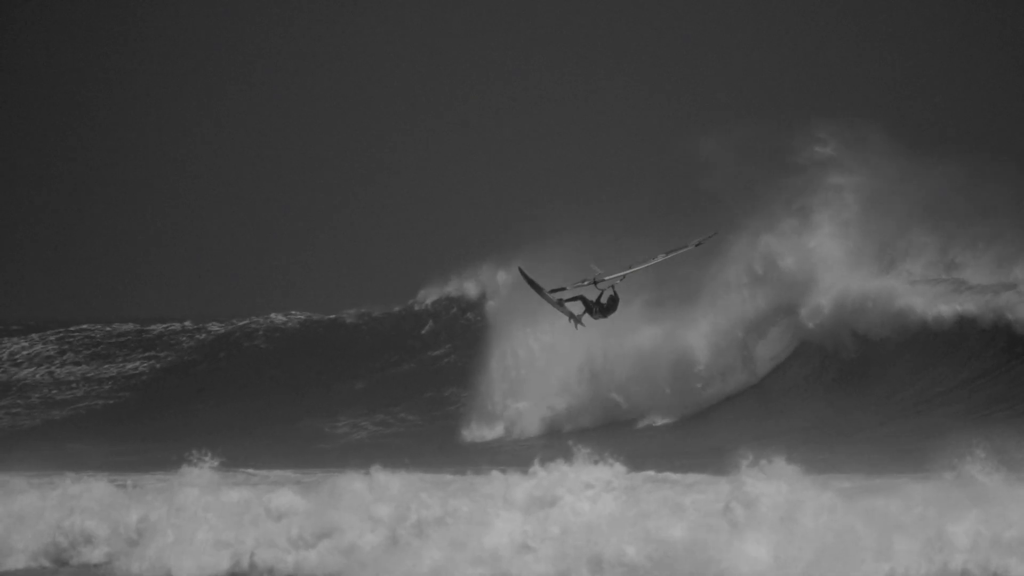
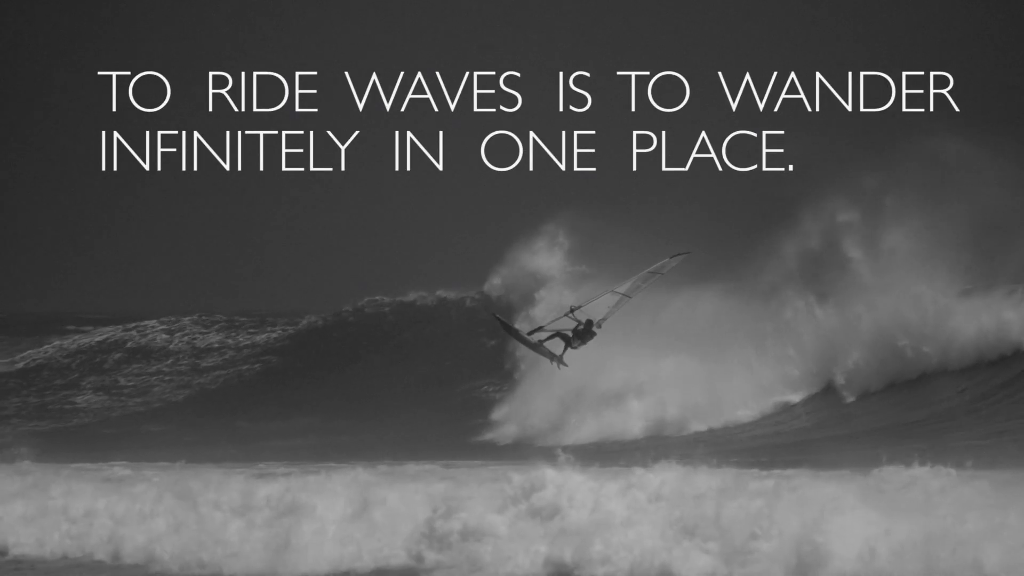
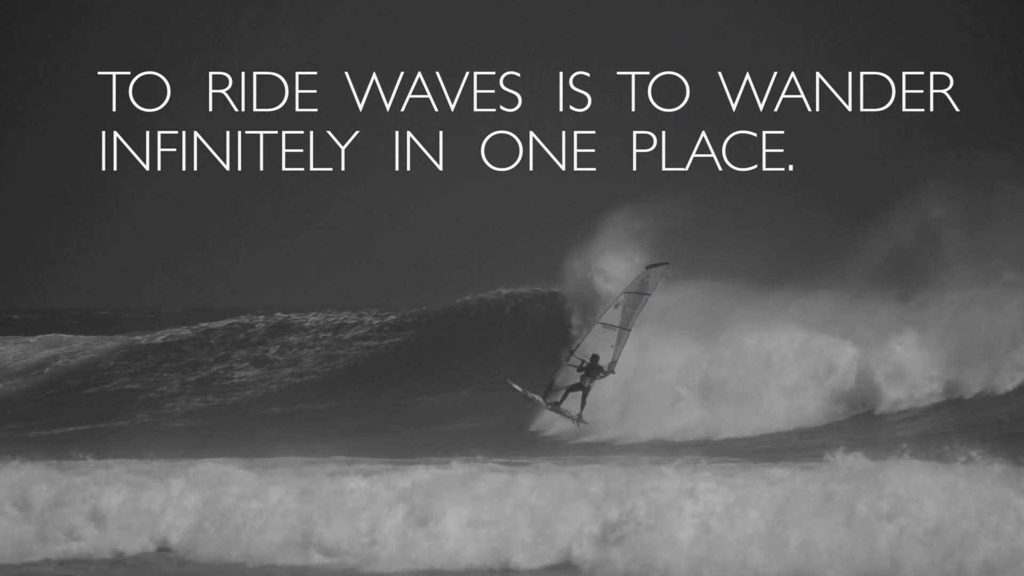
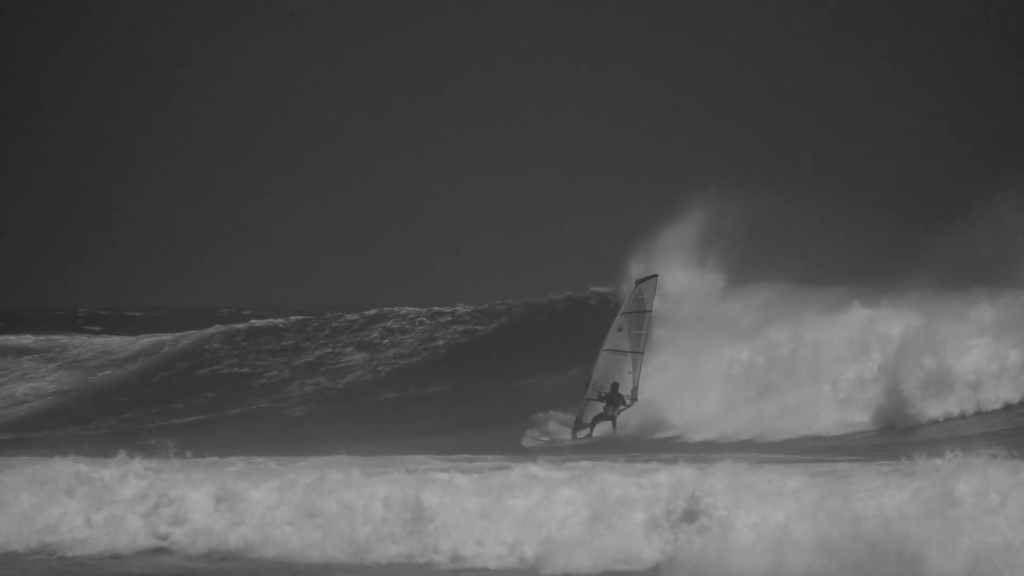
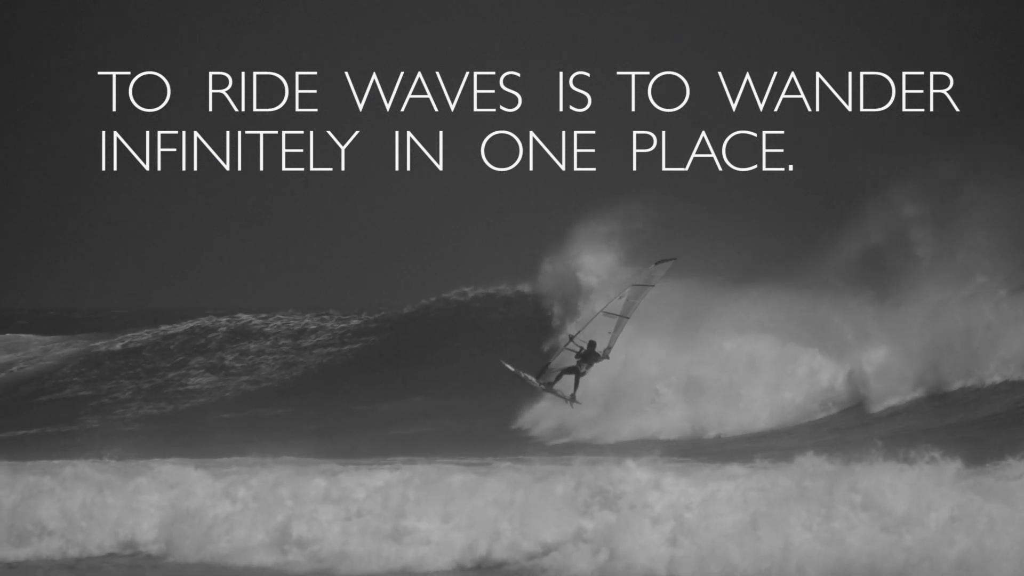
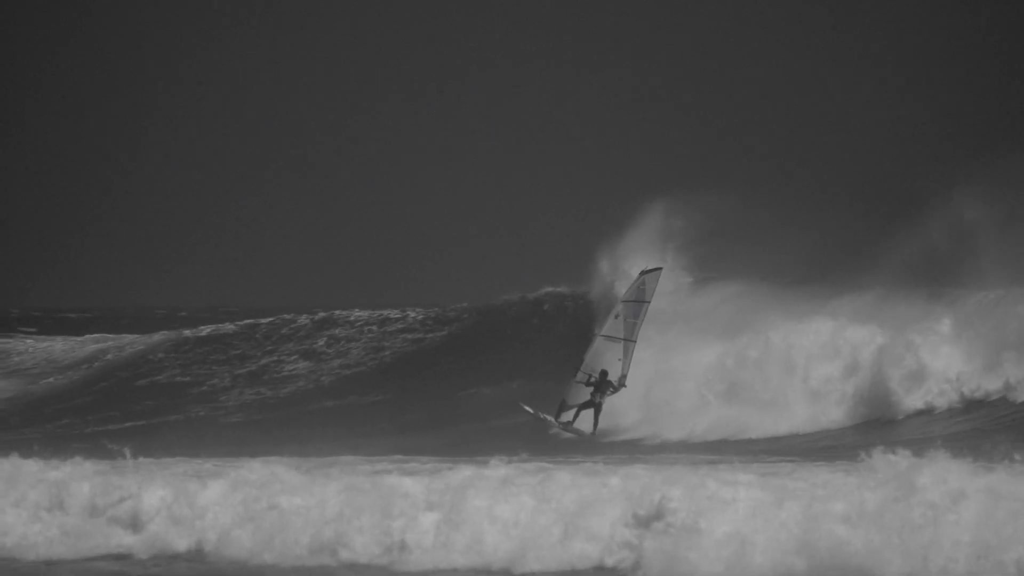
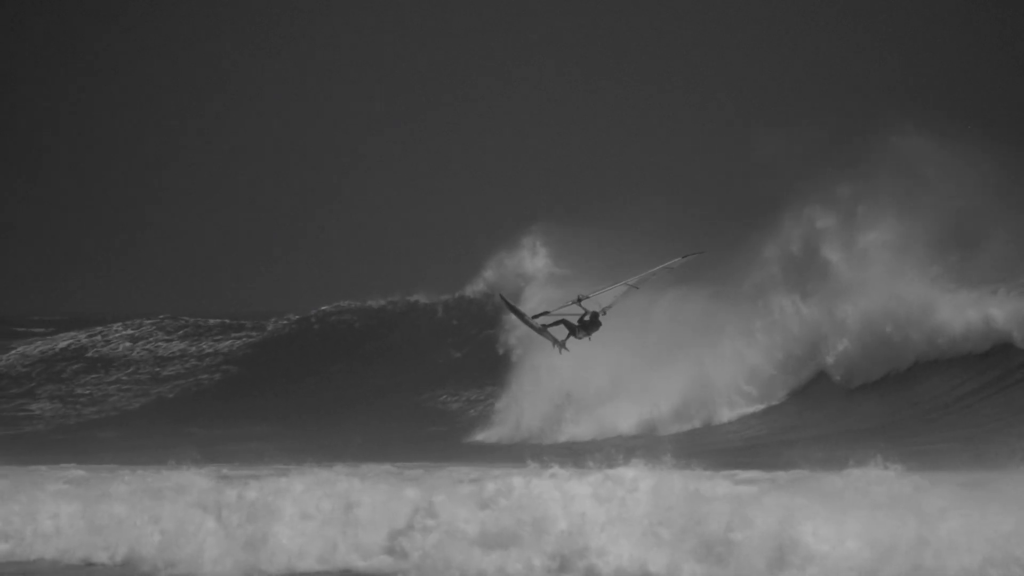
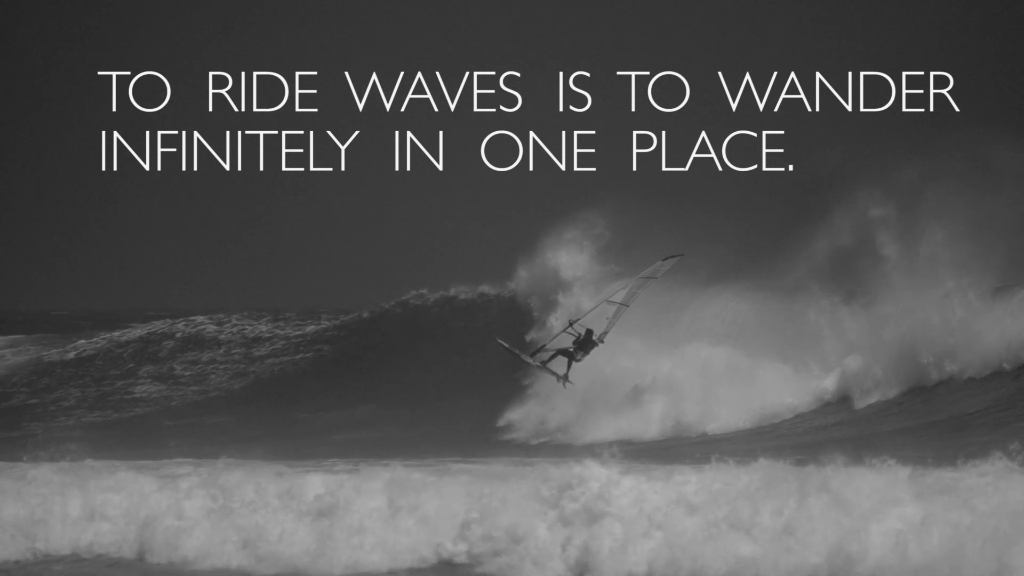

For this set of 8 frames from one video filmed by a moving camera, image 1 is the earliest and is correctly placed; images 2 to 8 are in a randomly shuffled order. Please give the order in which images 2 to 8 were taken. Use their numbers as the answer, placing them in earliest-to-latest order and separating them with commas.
7, 2, 8, 5, 3, 6, 4
